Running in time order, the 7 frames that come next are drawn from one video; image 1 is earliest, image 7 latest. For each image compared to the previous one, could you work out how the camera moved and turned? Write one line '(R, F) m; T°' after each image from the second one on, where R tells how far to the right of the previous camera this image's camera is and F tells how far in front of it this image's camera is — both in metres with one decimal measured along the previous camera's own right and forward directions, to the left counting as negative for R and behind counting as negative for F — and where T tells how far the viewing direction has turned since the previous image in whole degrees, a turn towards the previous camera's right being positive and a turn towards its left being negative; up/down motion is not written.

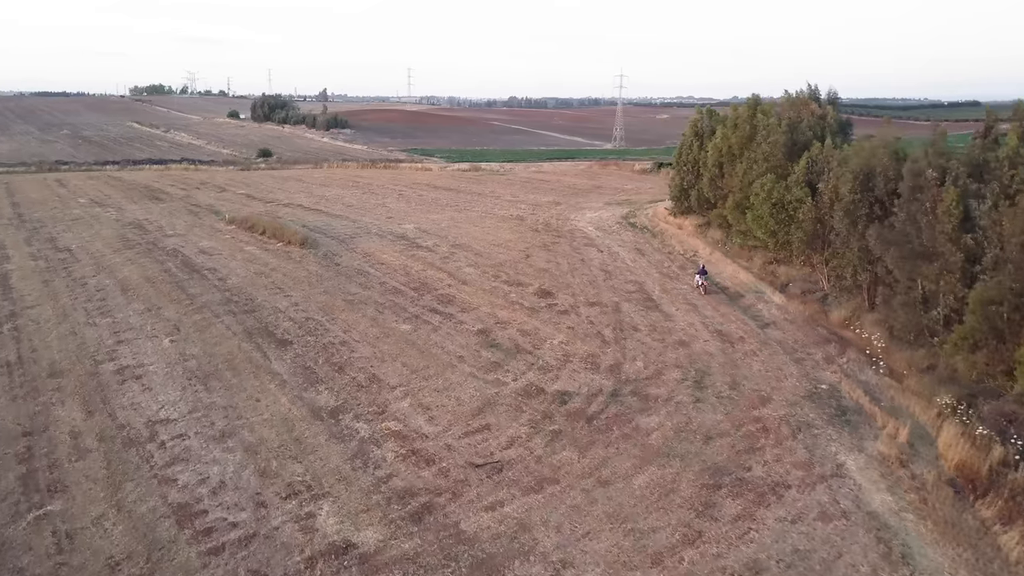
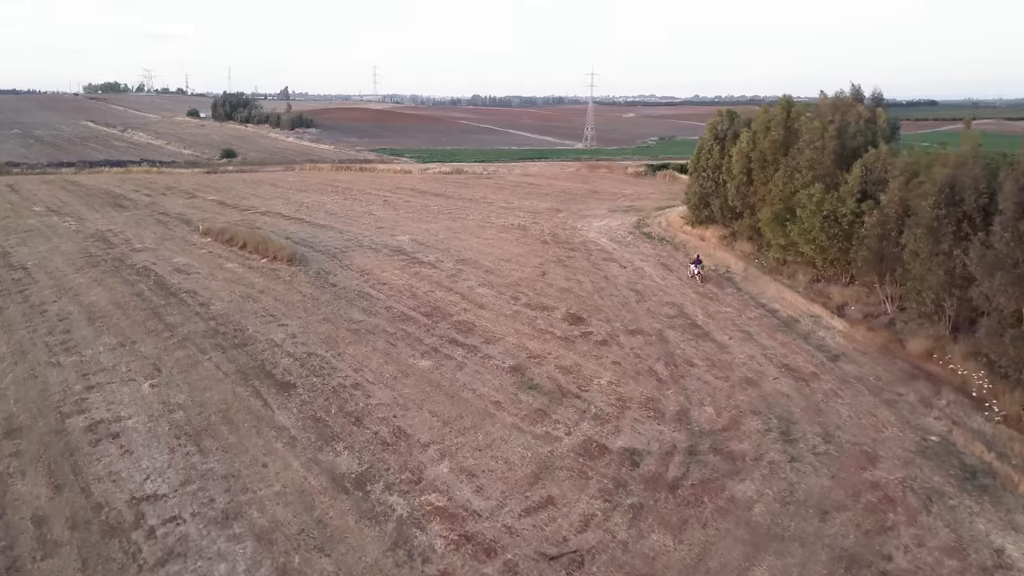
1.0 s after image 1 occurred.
(-1.0, +1.7) m; +3°
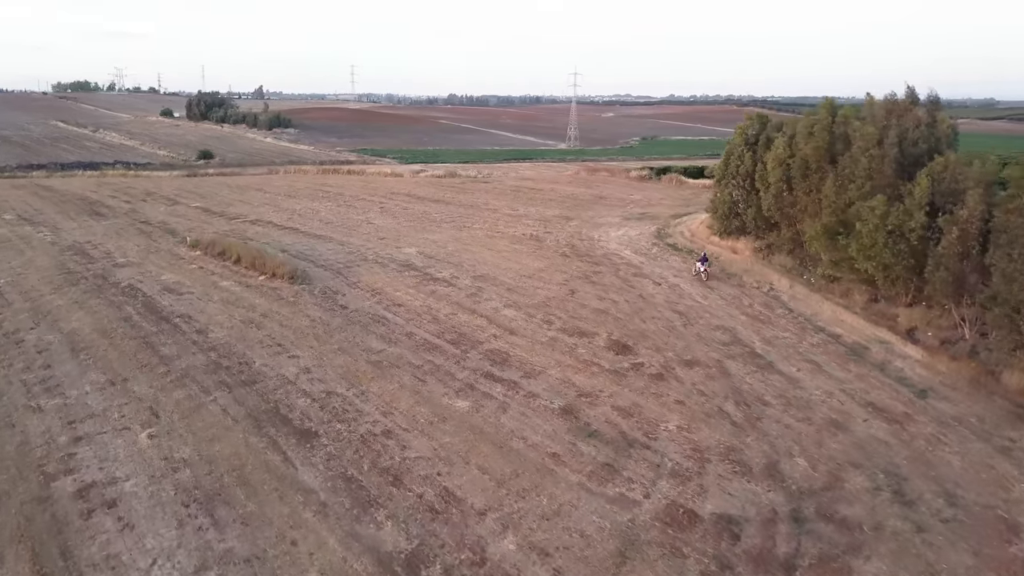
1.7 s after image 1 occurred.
(-0.9, +1.4) m; +2°
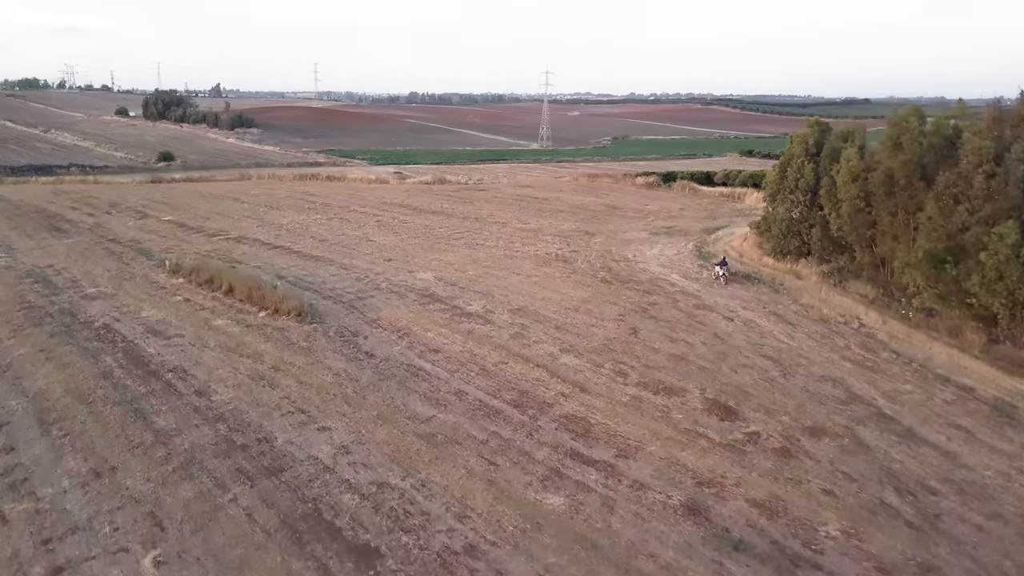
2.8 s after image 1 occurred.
(-1.4, +2.2) m; +3°
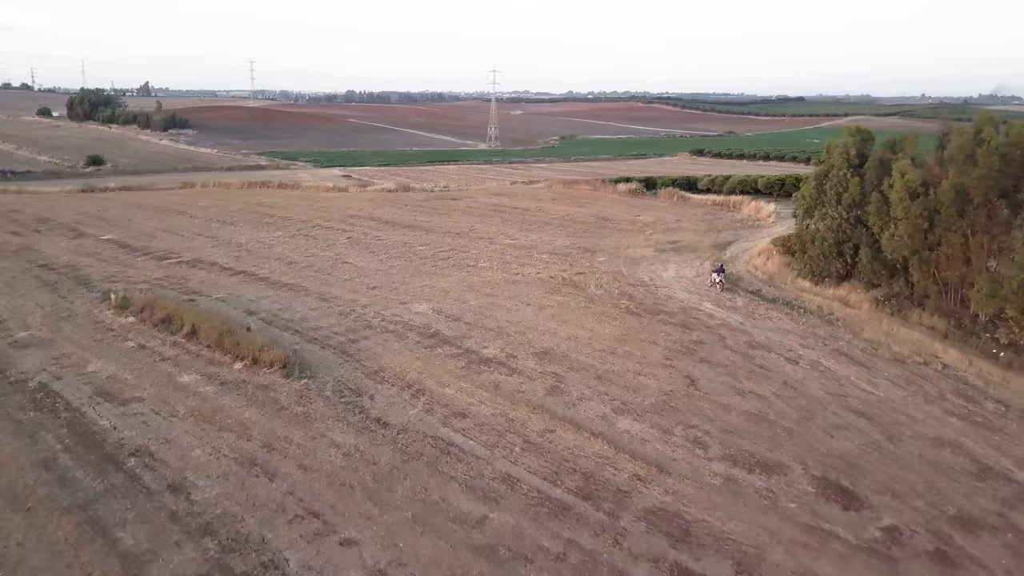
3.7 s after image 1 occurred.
(-1.2, +2.2) m; +4°
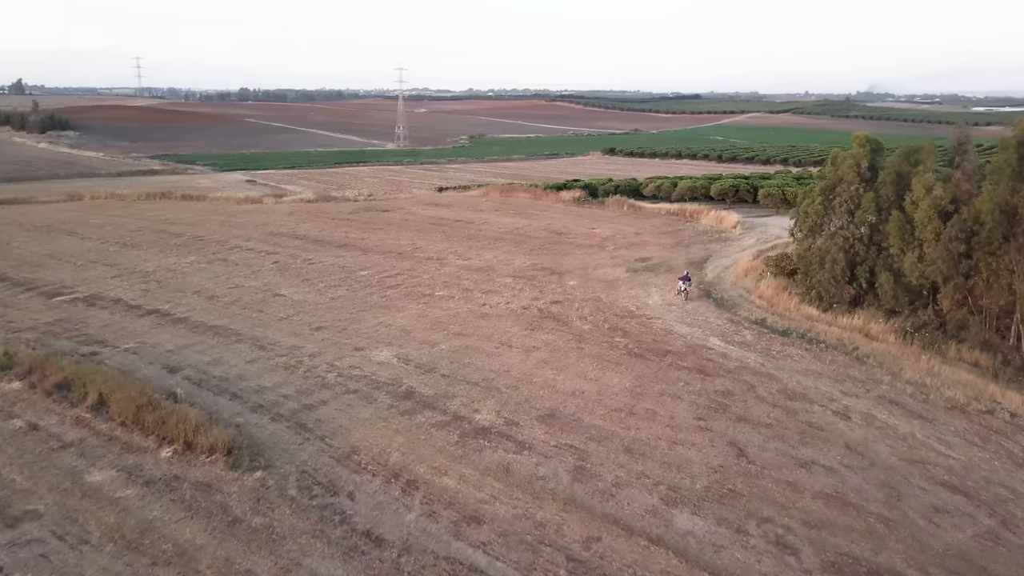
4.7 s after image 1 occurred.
(-1.1, +2.2) m; +7°
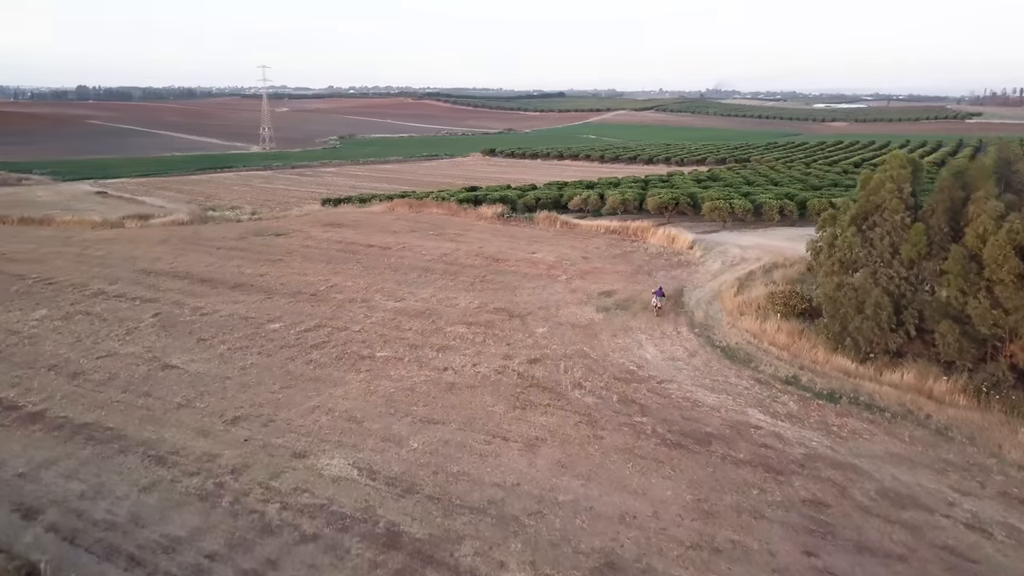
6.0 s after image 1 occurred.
(-1.4, +3.1) m; +9°
